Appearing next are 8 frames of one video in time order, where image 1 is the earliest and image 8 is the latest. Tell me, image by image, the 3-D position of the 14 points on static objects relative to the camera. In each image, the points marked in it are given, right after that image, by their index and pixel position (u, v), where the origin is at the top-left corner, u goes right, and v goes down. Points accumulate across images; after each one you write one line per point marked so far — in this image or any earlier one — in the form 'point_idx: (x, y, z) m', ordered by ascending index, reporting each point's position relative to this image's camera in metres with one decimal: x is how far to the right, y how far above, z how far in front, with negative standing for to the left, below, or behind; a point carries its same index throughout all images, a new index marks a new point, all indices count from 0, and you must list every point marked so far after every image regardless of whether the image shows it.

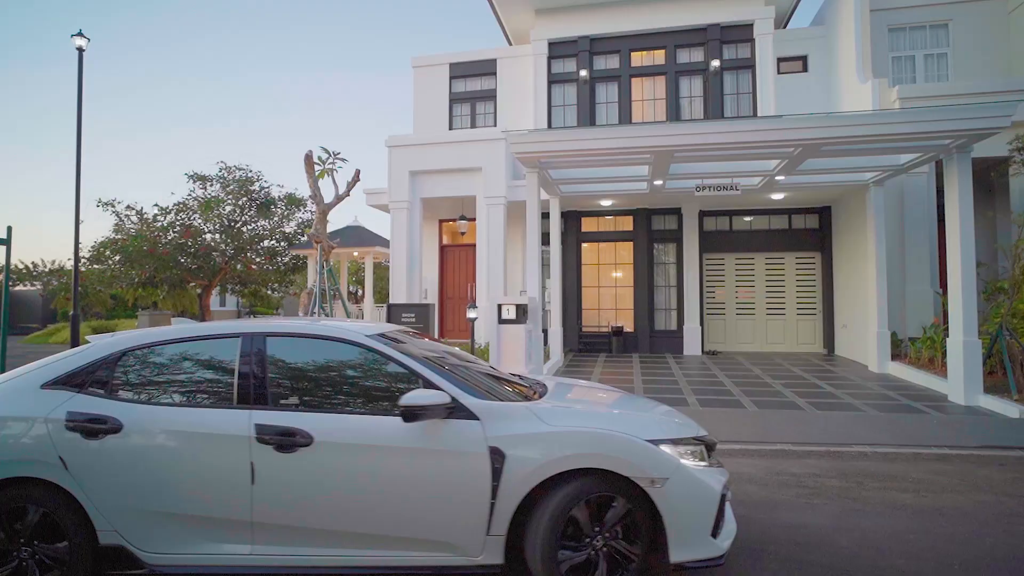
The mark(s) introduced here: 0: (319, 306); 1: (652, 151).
0: (-3.3, -0.3, +10.4) m
1: (+2.2, +2.1, +9.6) m
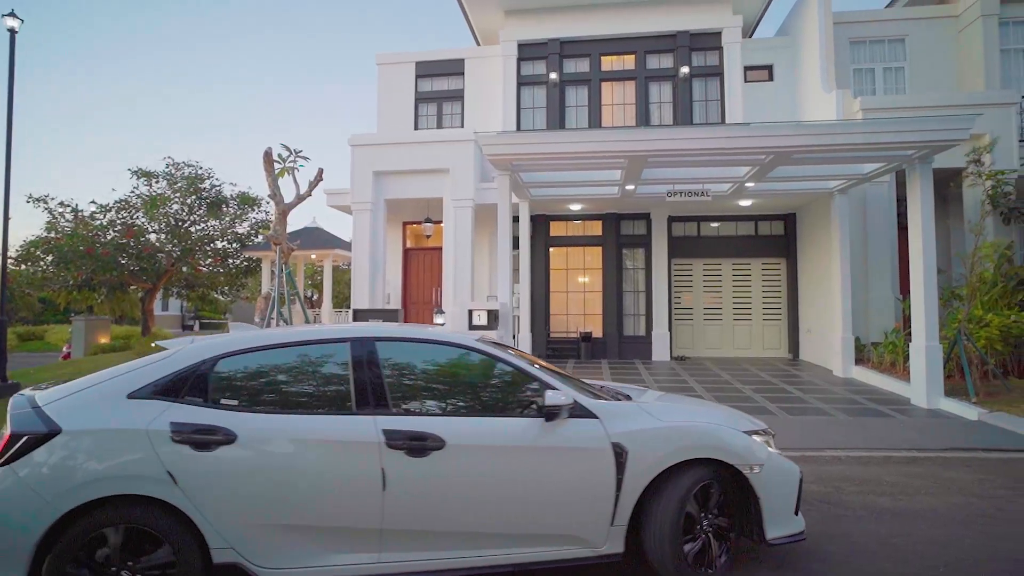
0: (-3.8, -0.4, +9.9) m
1: (+1.8, +2.0, +9.5) m
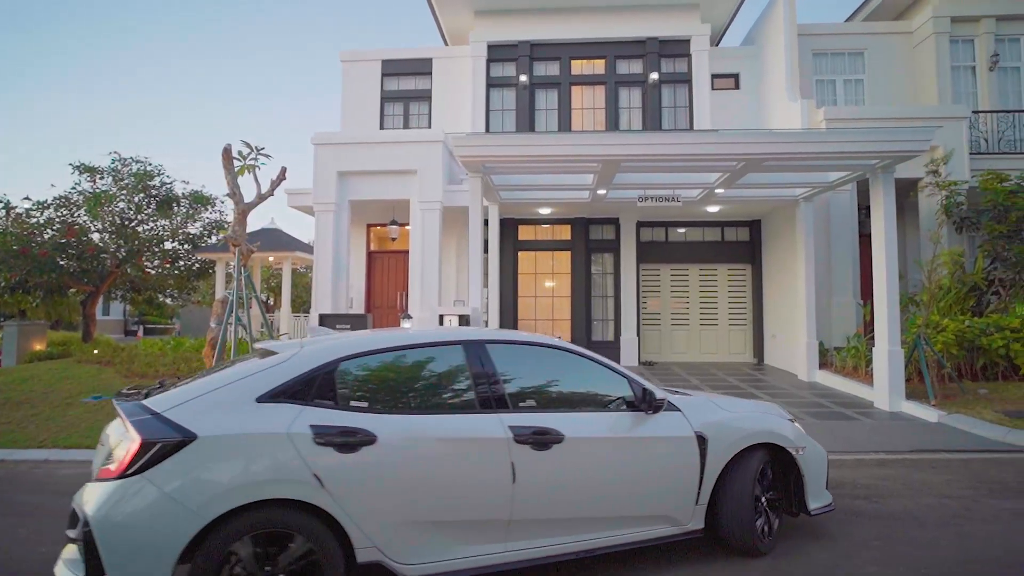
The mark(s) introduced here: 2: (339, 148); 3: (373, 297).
0: (-4.2, -0.4, +9.4) m
1: (+1.3, +1.9, +9.4) m
2: (-3.4, +2.7, +12.1) m
3: (-3.0, -0.2, +13.4) m
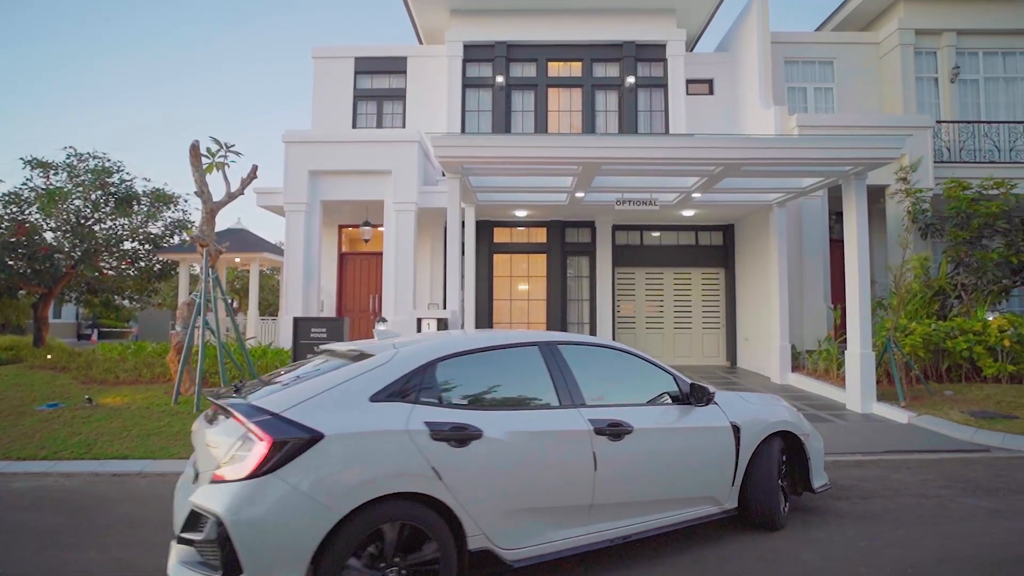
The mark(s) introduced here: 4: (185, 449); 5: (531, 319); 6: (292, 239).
0: (-4.5, -0.4, +9.0) m
1: (+1.0, +1.9, +9.4) m
2: (-3.8, +2.7, +11.8) m
3: (-3.5, -0.3, +13.1) m
4: (-3.8, -1.8, +7.2) m
5: (+0.4, -0.7, +13.2) m
6: (-4.1, +0.9, +11.6) m
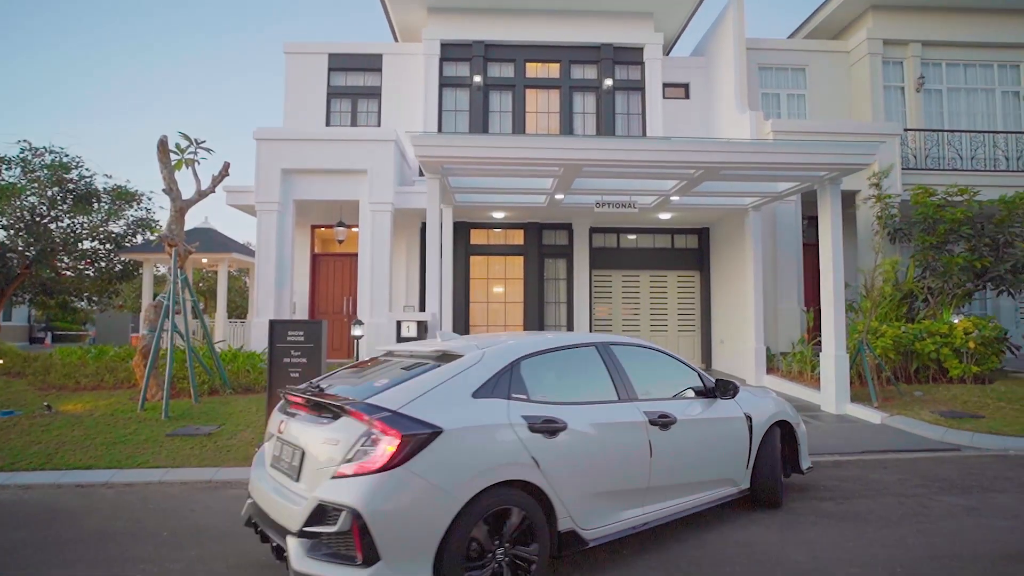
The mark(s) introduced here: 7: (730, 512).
0: (-4.8, -0.5, +8.7) m
1: (+0.7, +1.9, +9.4) m
2: (-4.2, +2.7, +11.5) m
3: (-4.0, -0.3, +12.8) m
4: (-3.9, -1.9, +6.8) m
5: (-0.1, -0.7, +13.1) m
6: (-4.5, +0.9, +11.2) m
7: (+2.0, -2.1, +5.7) m
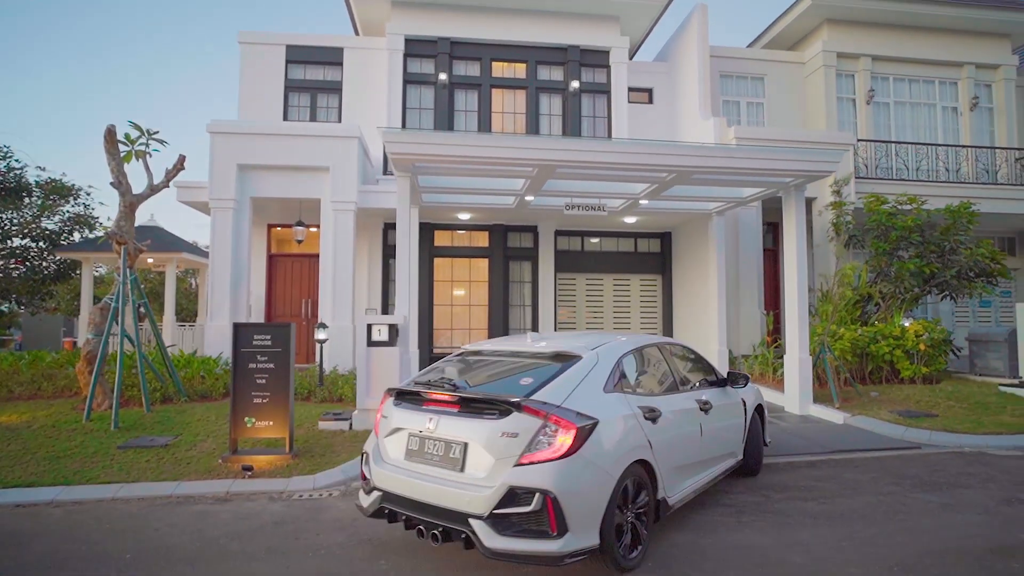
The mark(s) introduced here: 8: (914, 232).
0: (-5.1, -0.5, +8.1) m
1: (+0.3, +1.8, +9.2) m
2: (-4.8, +2.6, +11.0) m
3: (-4.7, -0.3, +12.2) m
4: (-4.1, -1.9, +6.3) m
5: (-0.8, -0.8, +12.9) m
6: (-5.0, +0.9, +10.7) m
7: (+1.9, -2.1, +5.7) m
8: (+7.3, +1.0, +11.3) m
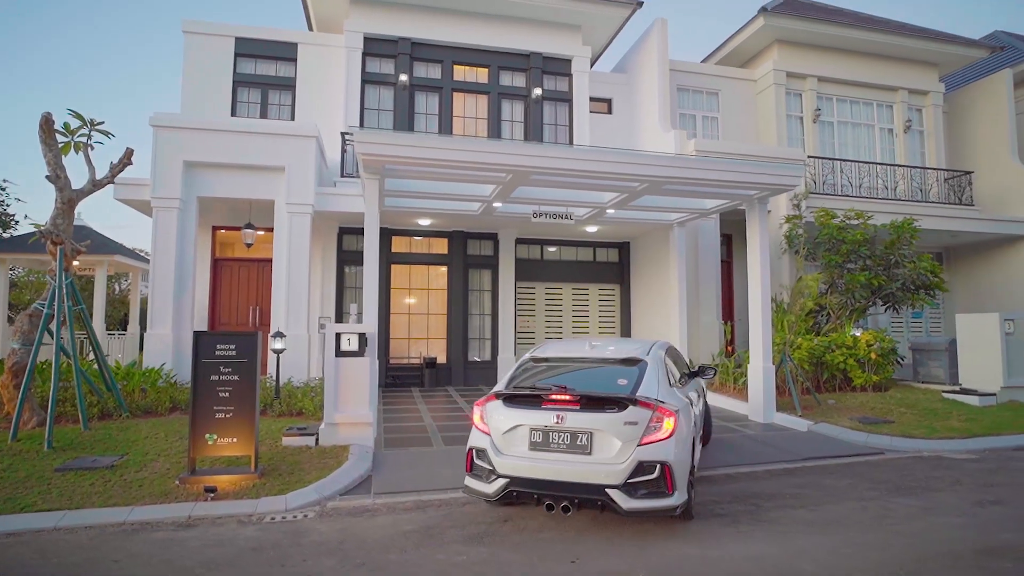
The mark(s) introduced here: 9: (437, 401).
0: (-5.4, -0.5, +7.3) m
1: (0.0, +1.7, +9.0) m
2: (-5.3, +2.5, +10.2) m
3: (-5.4, -0.4, +11.4) m
4: (-4.2, -1.9, +5.6) m
5: (-1.6, -0.9, +12.5) m
6: (-5.5, +0.8, +9.8) m
7: (+1.9, -2.1, +5.6) m
8: (+6.6, +0.8, +11.8) m
9: (-1.4, -2.1, +11.6) m
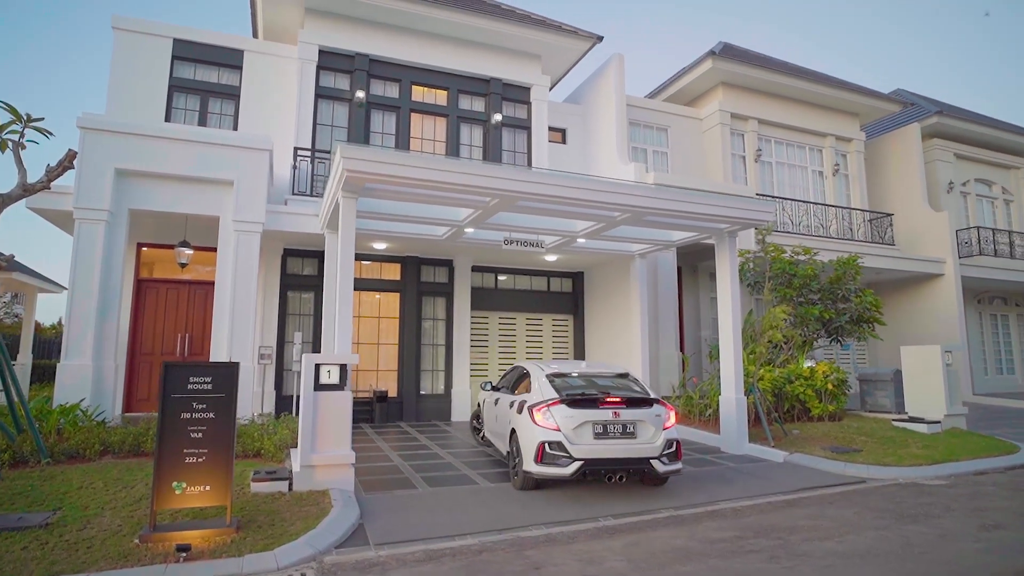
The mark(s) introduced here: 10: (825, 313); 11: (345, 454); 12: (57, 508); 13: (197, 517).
0: (-5.3, -0.7, +5.9) m
1: (-0.3, +1.4, +8.6) m
2: (-5.7, +2.2, +9.0) m
3: (-5.9, -0.8, +10.0) m
4: (-3.9, -2.0, +4.3) m
5: (-2.4, -1.5, +11.6) m
6: (-5.8, +0.5, +8.5) m
7: (+2.1, -2.3, +5.2) m
8: (+5.9, +0.2, +12.3) m
9: (-2.0, -2.6, +10.7) m
10: (+6.0, -0.5, +12.0) m
11: (-1.8, -1.8, +6.7) m
12: (-3.9, -1.9, +5.4) m
13: (-2.8, -2.0, +5.5) m
